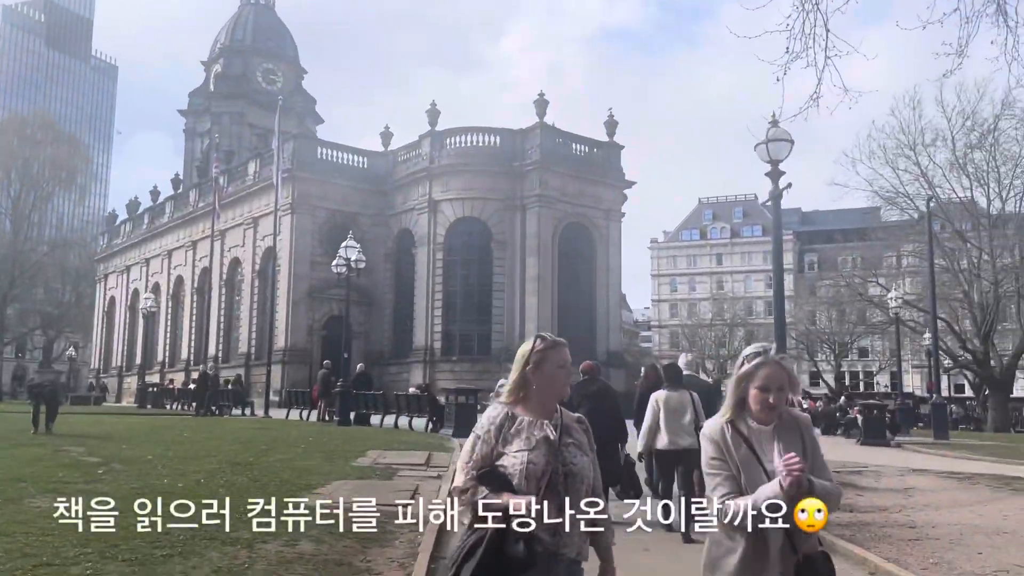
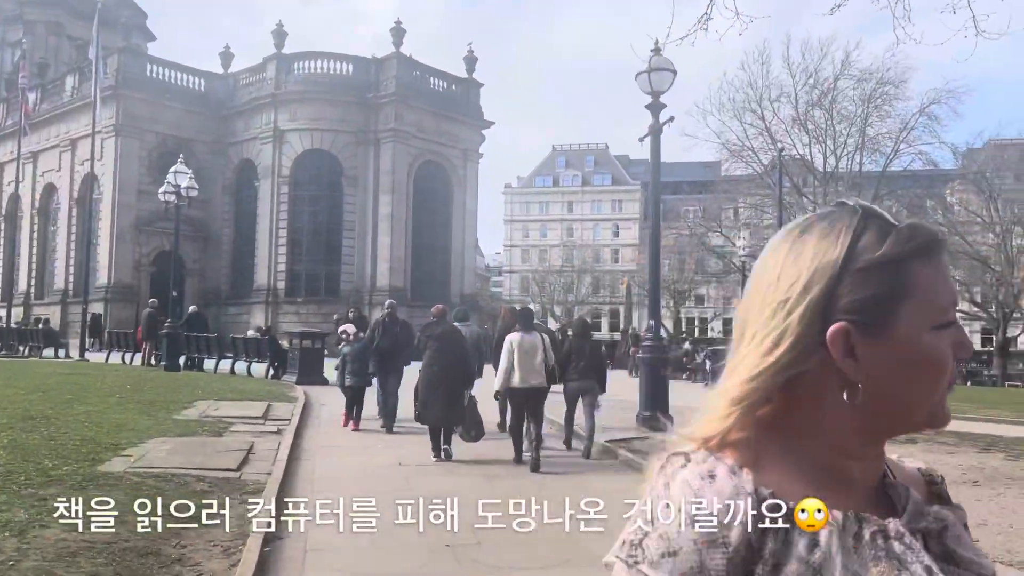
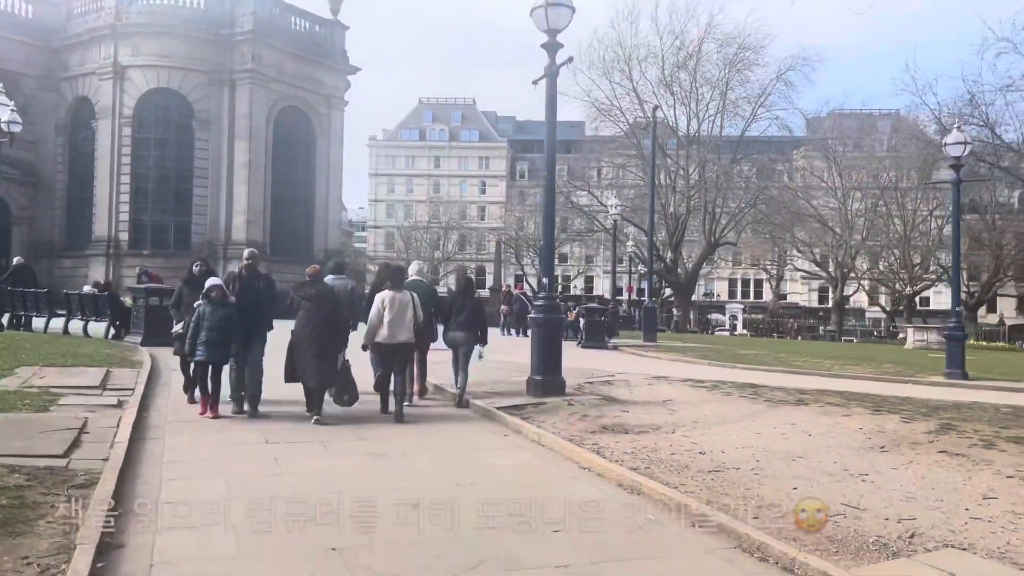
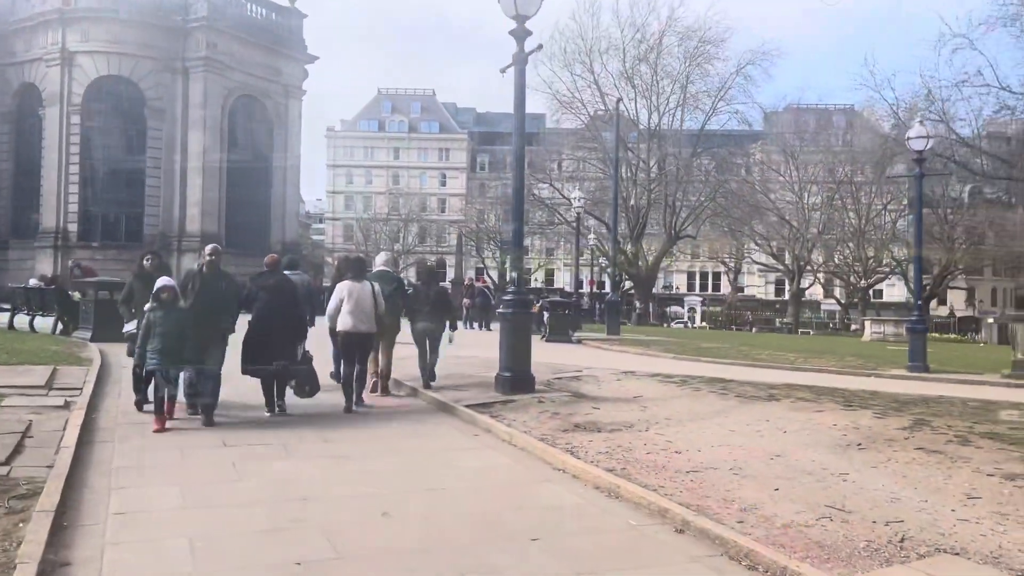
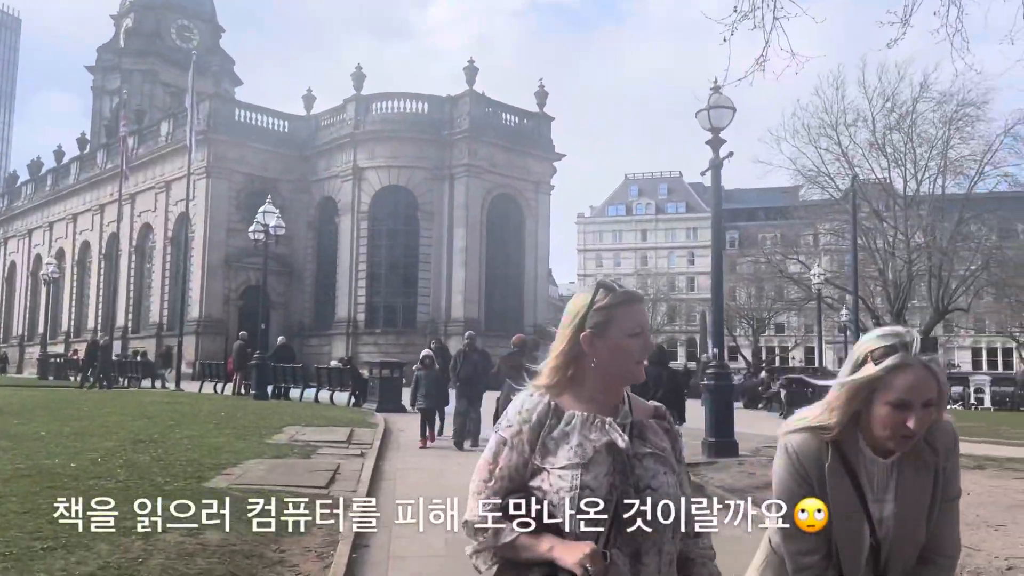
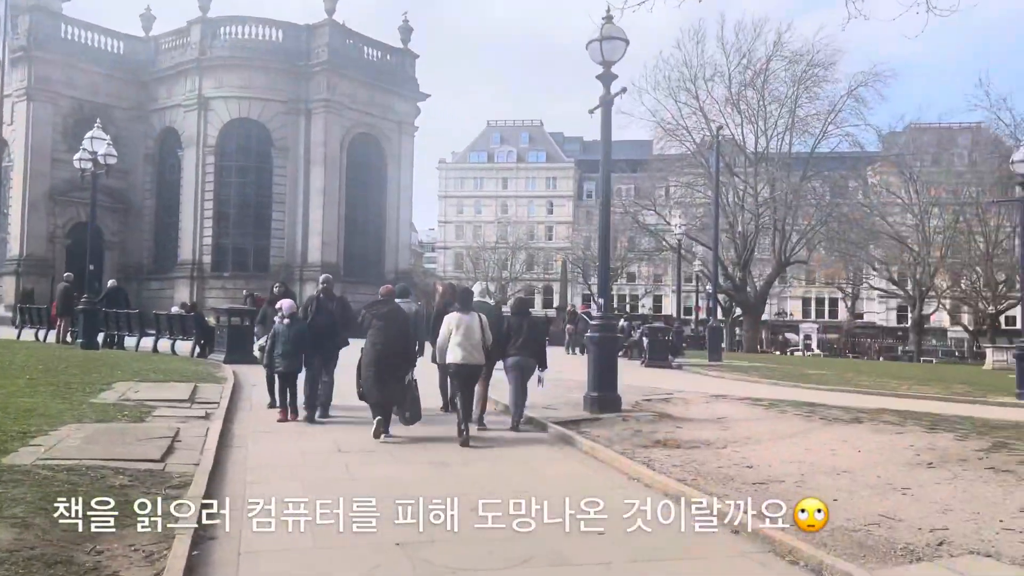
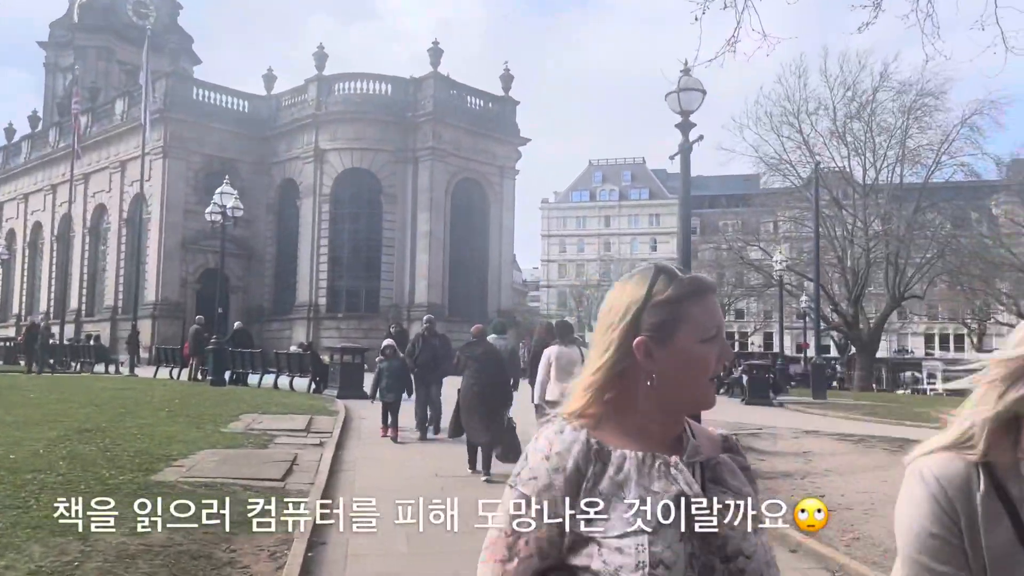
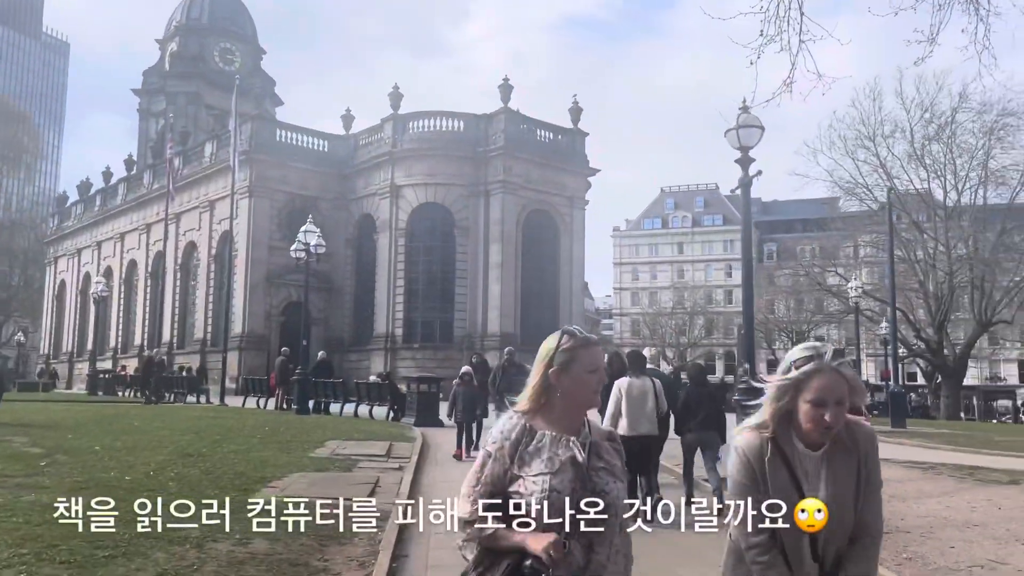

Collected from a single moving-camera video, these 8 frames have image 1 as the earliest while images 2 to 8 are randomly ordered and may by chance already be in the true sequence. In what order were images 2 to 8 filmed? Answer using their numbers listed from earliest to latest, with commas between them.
8, 5, 7, 2, 6, 3, 4
